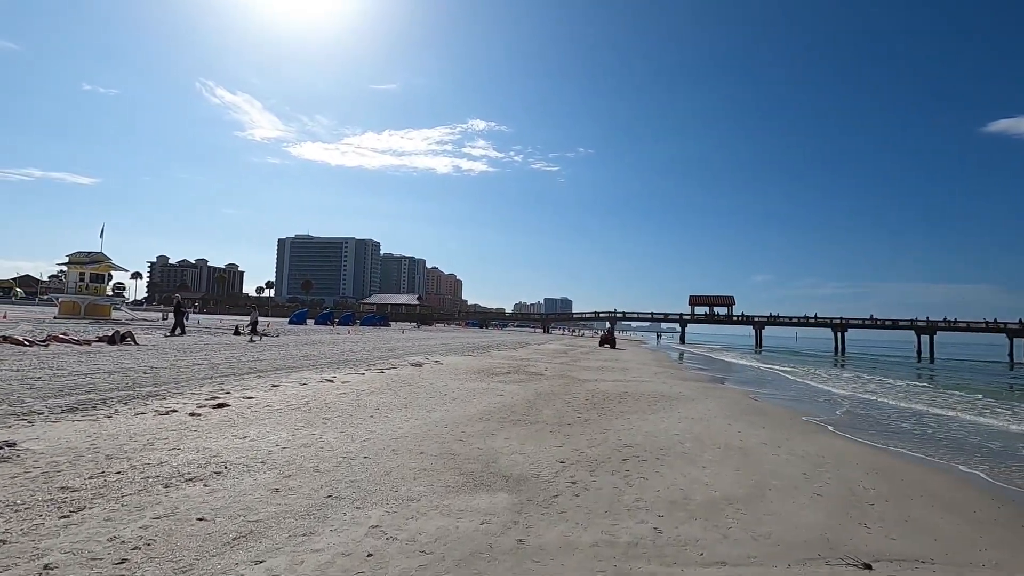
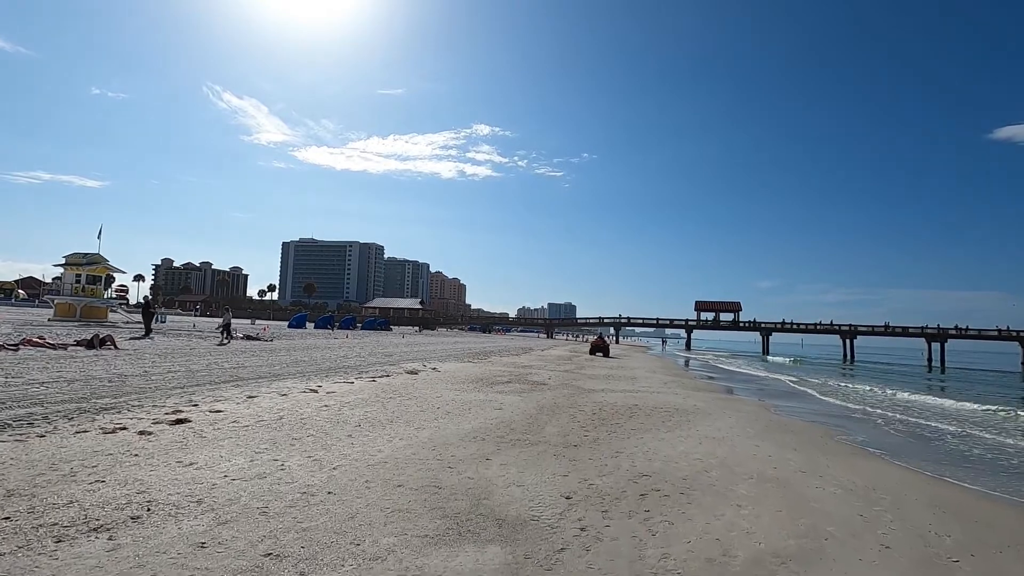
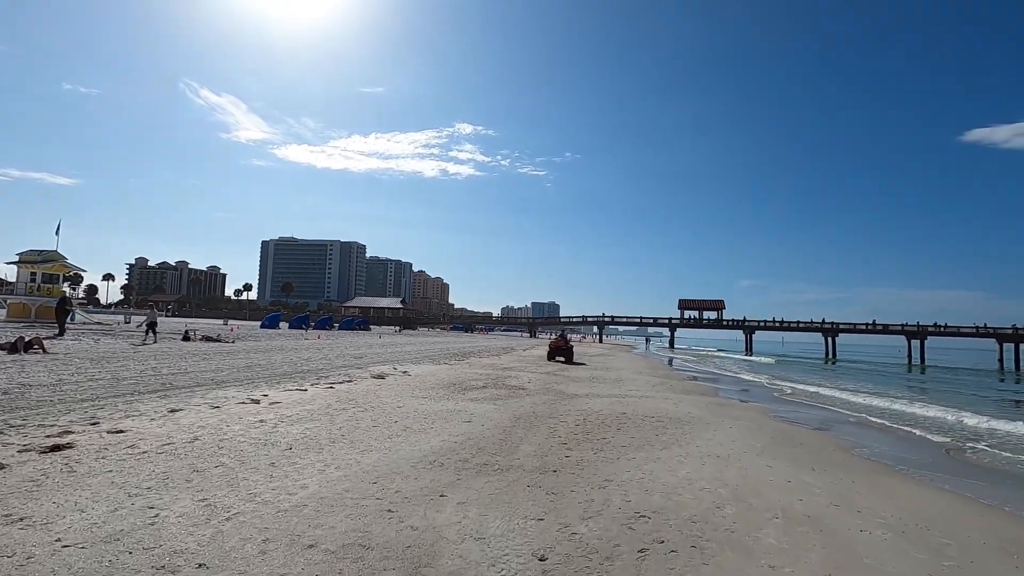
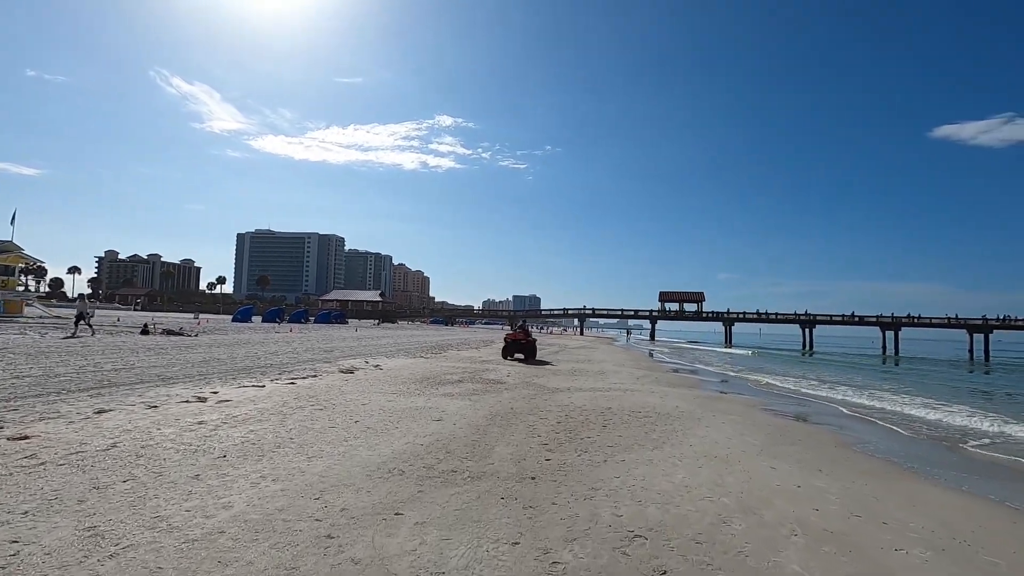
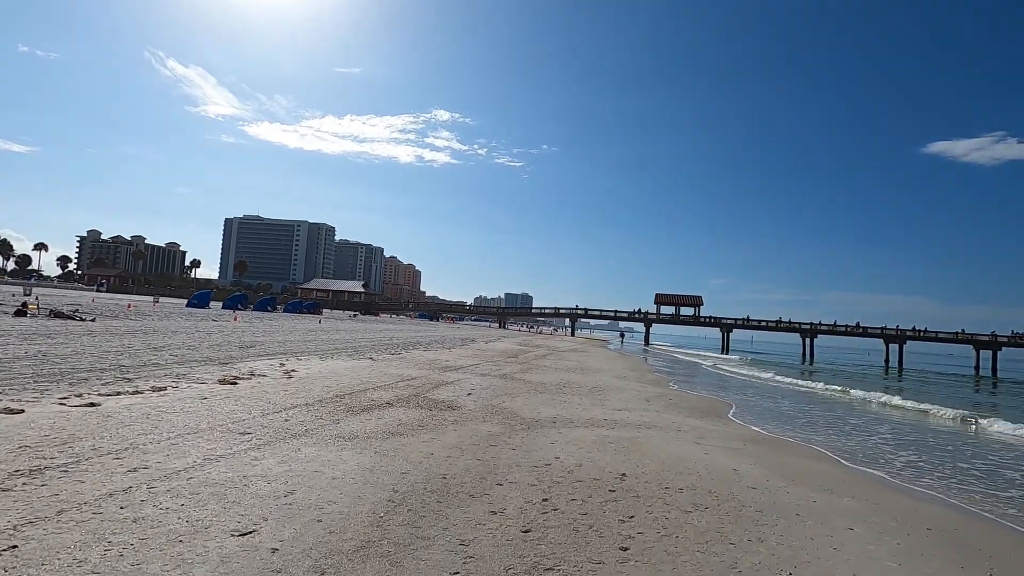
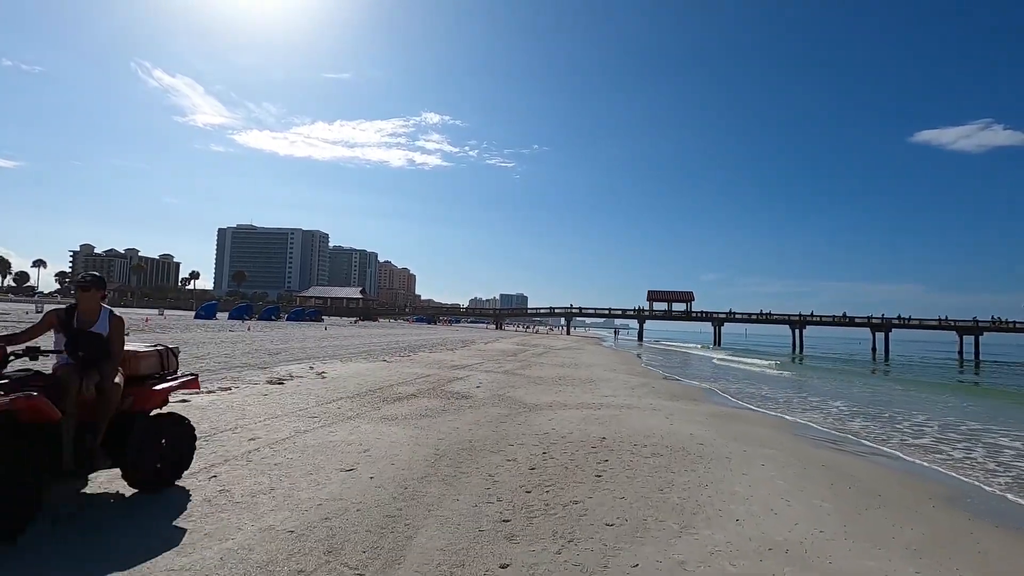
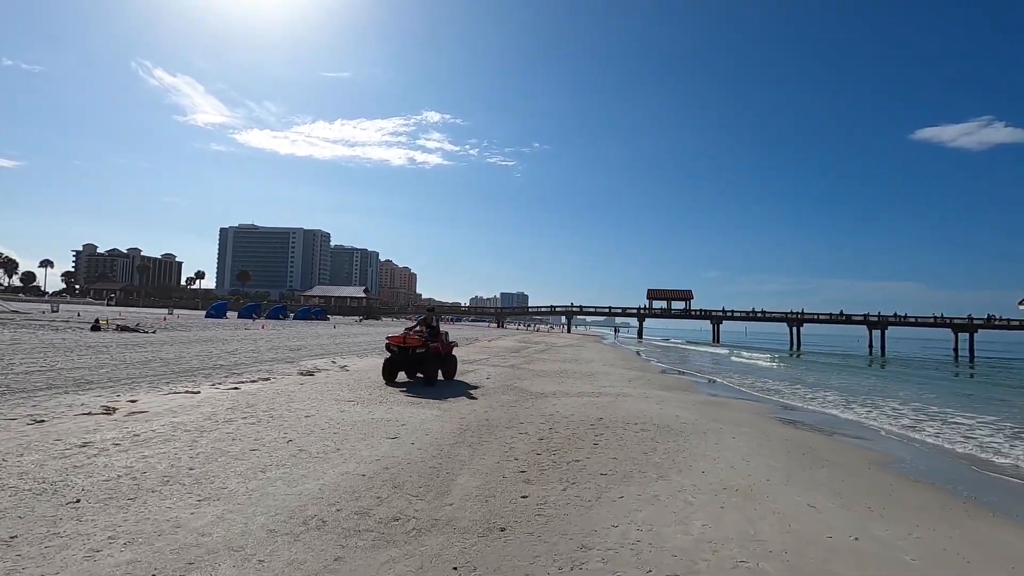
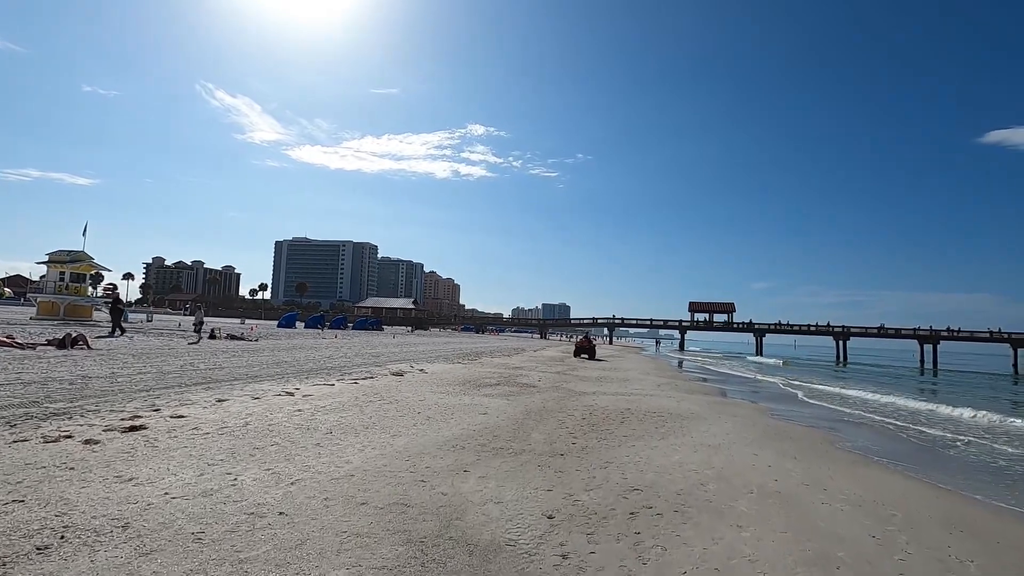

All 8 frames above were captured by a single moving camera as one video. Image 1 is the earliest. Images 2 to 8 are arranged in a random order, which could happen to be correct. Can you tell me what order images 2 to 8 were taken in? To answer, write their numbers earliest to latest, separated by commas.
2, 8, 3, 4, 7, 6, 5
